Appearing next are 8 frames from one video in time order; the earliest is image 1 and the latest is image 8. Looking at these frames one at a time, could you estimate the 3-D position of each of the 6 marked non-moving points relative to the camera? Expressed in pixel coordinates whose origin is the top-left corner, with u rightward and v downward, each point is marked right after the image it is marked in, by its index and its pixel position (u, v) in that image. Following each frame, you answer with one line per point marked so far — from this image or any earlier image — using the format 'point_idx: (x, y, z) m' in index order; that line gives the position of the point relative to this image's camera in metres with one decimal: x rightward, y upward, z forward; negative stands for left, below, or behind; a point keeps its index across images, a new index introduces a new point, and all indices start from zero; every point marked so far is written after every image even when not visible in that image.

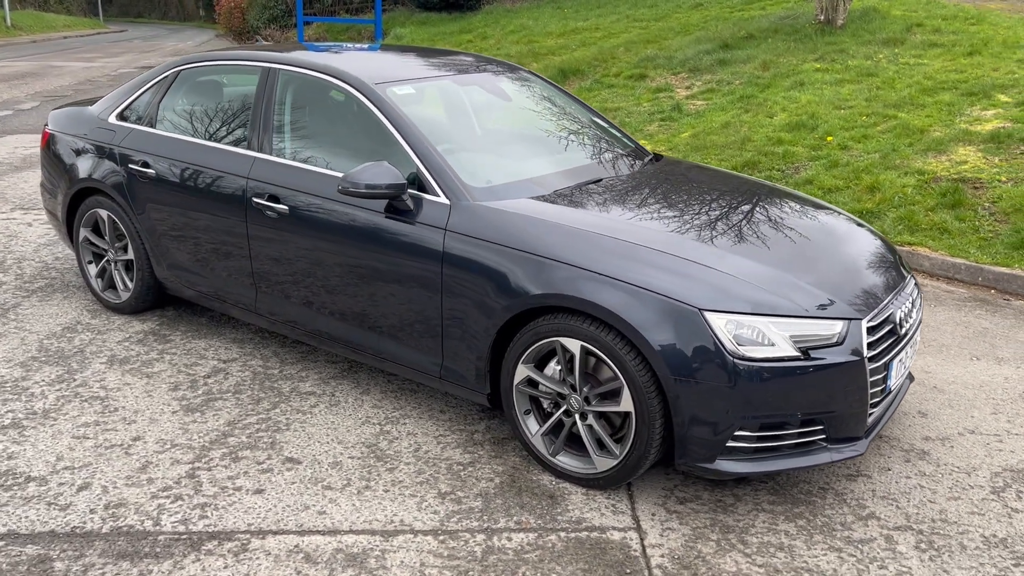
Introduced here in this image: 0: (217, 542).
0: (-1.0, -0.8, +2.9) m
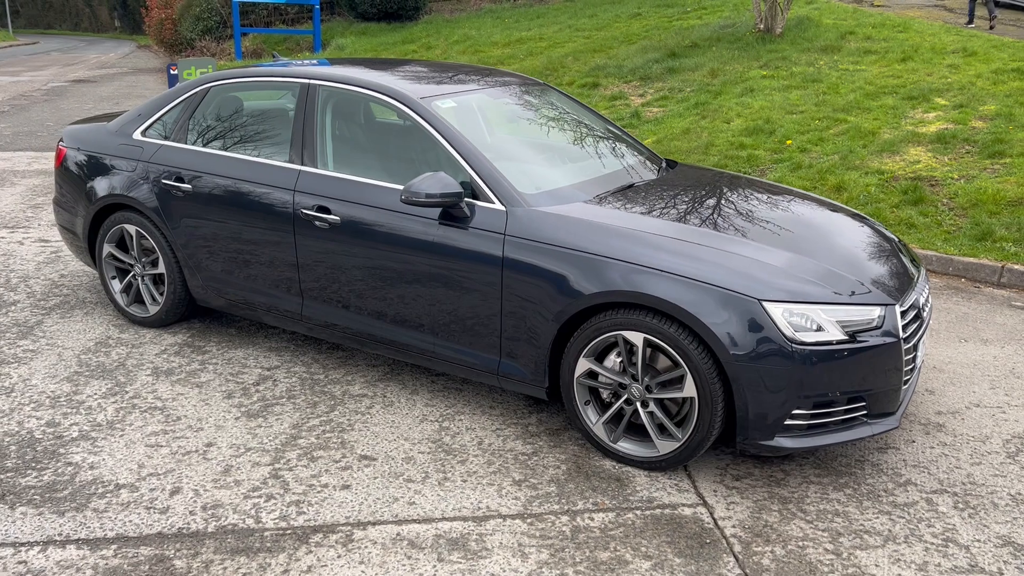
0: (-0.6, -0.8, +3.0) m
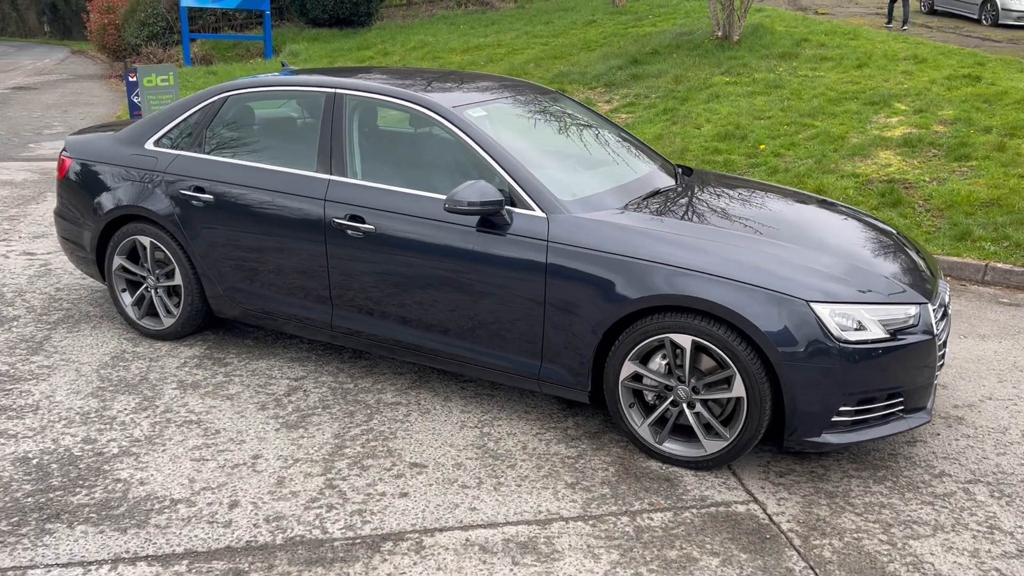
0: (-0.4, -0.9, +3.0) m
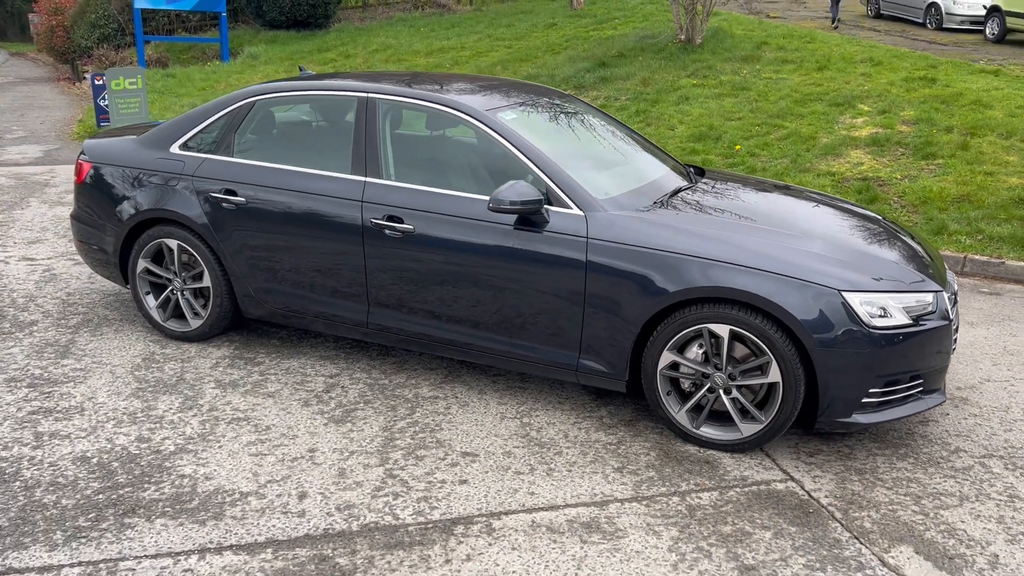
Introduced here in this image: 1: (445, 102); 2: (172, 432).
0: (-0.2, -0.9, +3.2) m
1: (-0.3, +0.9, +4.4) m
2: (-1.5, -0.6, +3.8) m
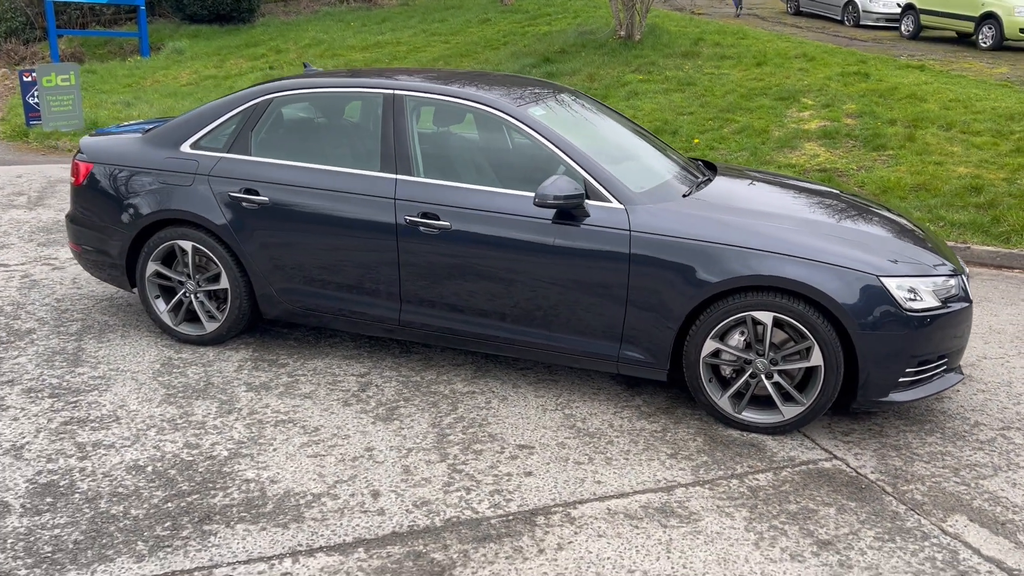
0: (+0.1, -0.8, +3.2) m
1: (-0.2, +0.9, +4.4) m
2: (-1.2, -0.6, +3.7) m
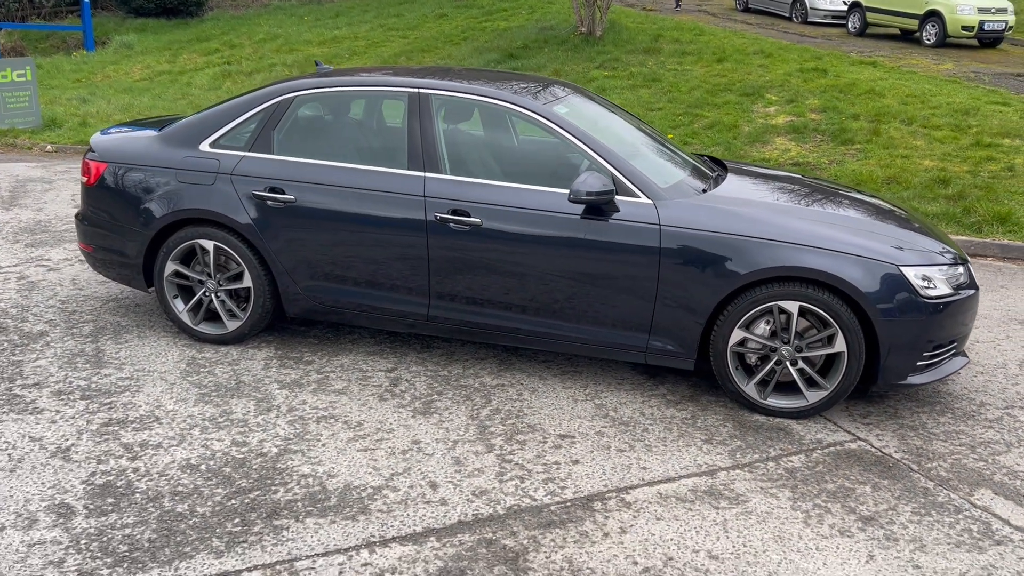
0: (+0.3, -0.8, +3.3) m
1: (-0.1, +1.0, +4.5) m
2: (-1.1, -0.6, +3.8) m
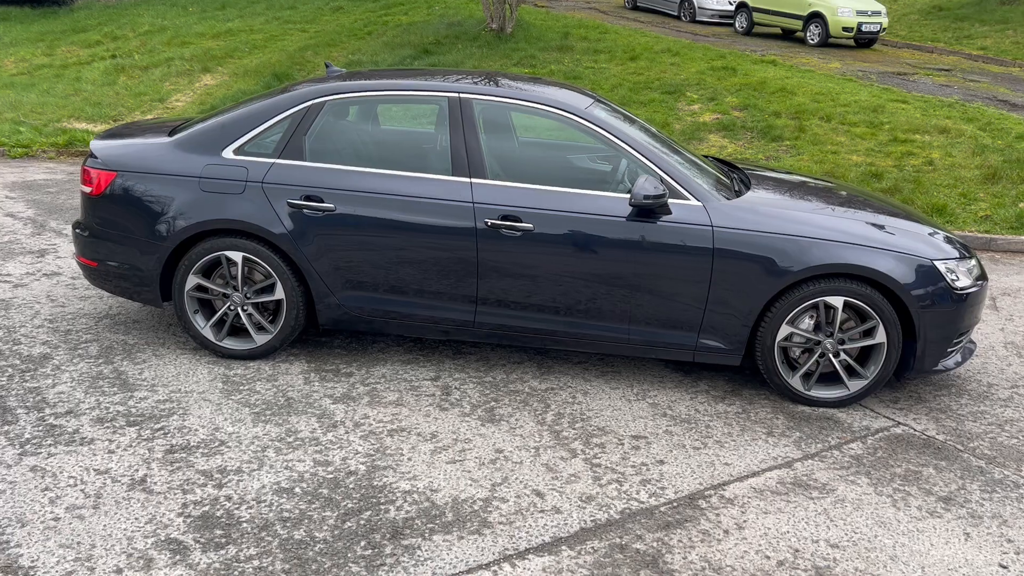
0: (+0.7, -0.8, +3.4) m
1: (+0.1, +0.9, +4.5) m
2: (-0.7, -0.7, +3.7) m
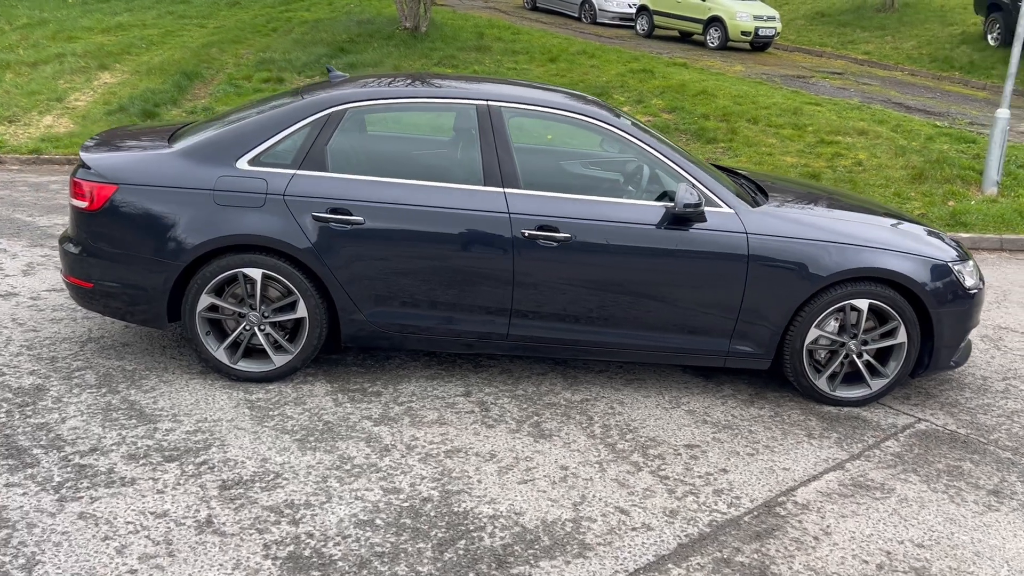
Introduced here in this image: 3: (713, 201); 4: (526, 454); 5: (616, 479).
0: (+1.1, -0.9, +3.5) m
1: (+0.3, +0.9, +4.4) m
2: (-0.4, -0.8, +3.5) m
3: (+1.0, +0.4, +4.4) m
4: (+0.1, -0.7, +3.8) m
5: (+0.4, -0.8, +3.6) m
